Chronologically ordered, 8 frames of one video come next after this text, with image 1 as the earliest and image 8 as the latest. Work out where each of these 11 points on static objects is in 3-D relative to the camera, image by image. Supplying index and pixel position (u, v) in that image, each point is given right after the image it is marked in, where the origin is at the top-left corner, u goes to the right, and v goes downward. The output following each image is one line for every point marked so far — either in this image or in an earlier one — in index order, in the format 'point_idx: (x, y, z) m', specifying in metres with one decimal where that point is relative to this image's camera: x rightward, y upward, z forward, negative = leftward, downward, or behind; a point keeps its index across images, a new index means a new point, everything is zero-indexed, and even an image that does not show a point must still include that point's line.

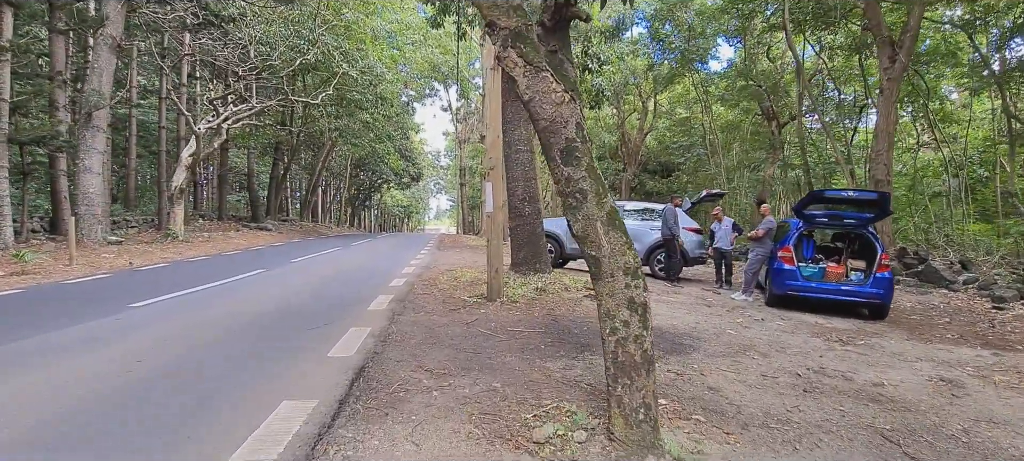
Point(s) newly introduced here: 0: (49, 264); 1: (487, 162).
0: (-9.7, -0.7, +11.4) m
1: (-0.3, +0.9, +6.8) m
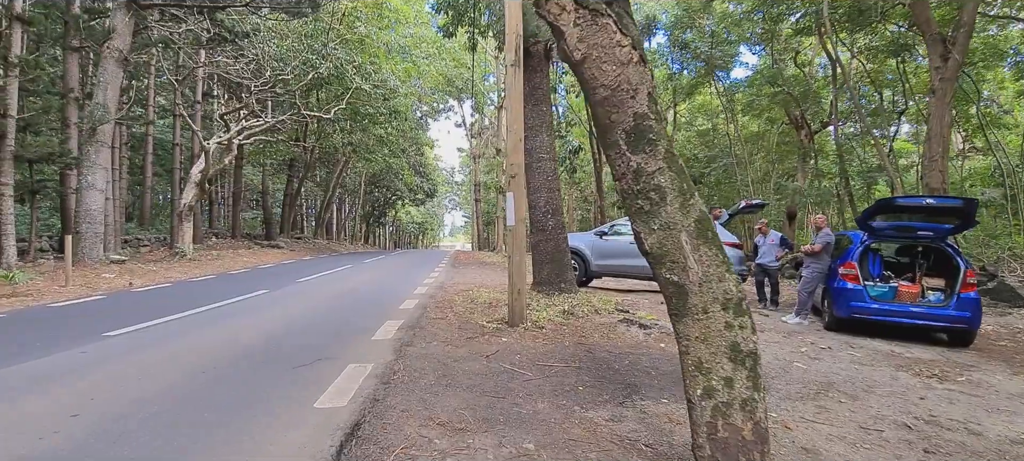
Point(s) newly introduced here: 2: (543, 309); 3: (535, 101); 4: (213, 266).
0: (-9.3, -1.1, +10.9) m
1: (0.0, +0.7, +6.1) m
2: (+0.4, -1.0, +6.7) m
3: (+0.3, +1.8, +7.8) m
4: (-9.0, -1.0, +16.6) m
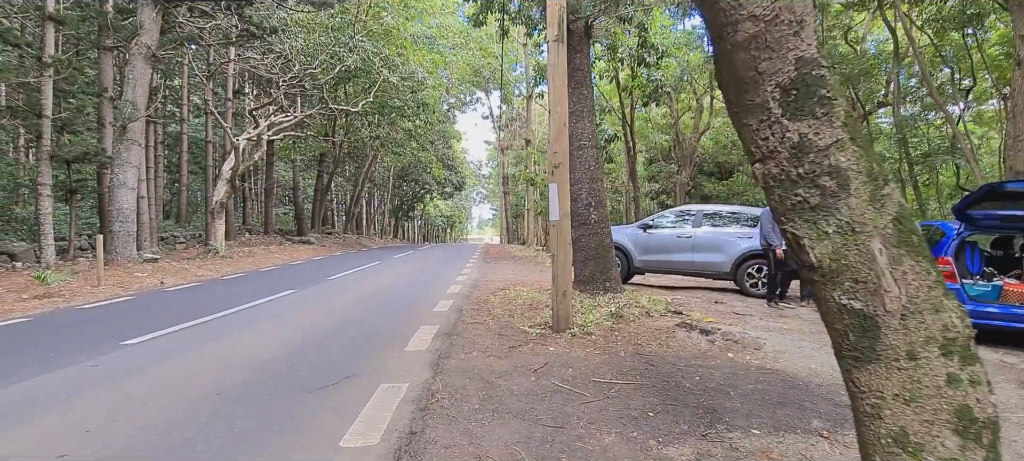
0: (-8.6, -1.1, +10.8) m
1: (+0.4, +0.7, +5.5) m
2: (+0.8, -0.9, +6.1) m
3: (+0.8, +1.9, +7.2) m
4: (-8.0, -0.9, +16.5) m
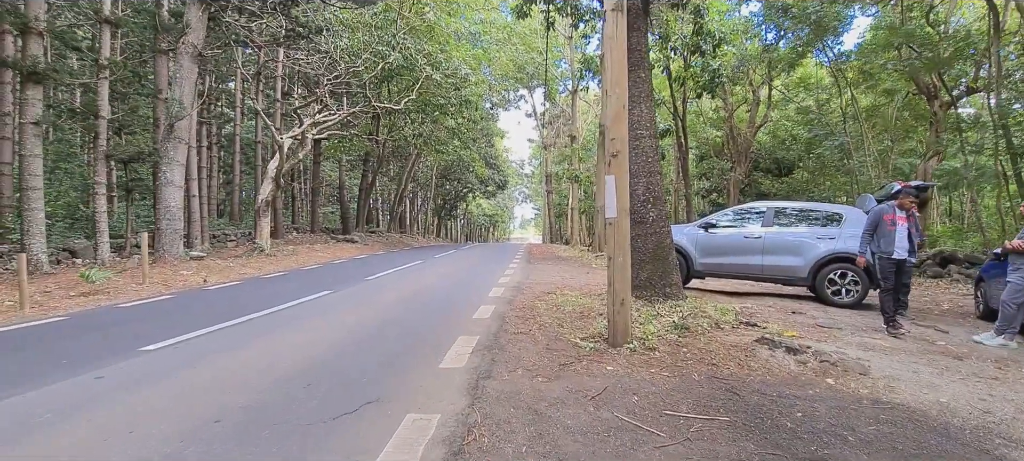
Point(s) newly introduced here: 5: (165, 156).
0: (-7.7, -1.0, +10.8) m
1: (+0.8, +0.7, +4.8) m
2: (+1.3, -0.9, +5.4) m
3: (+1.4, +1.9, +6.4) m
4: (-6.7, -0.9, +16.4) m
5: (-8.4, +1.8, +13.3) m
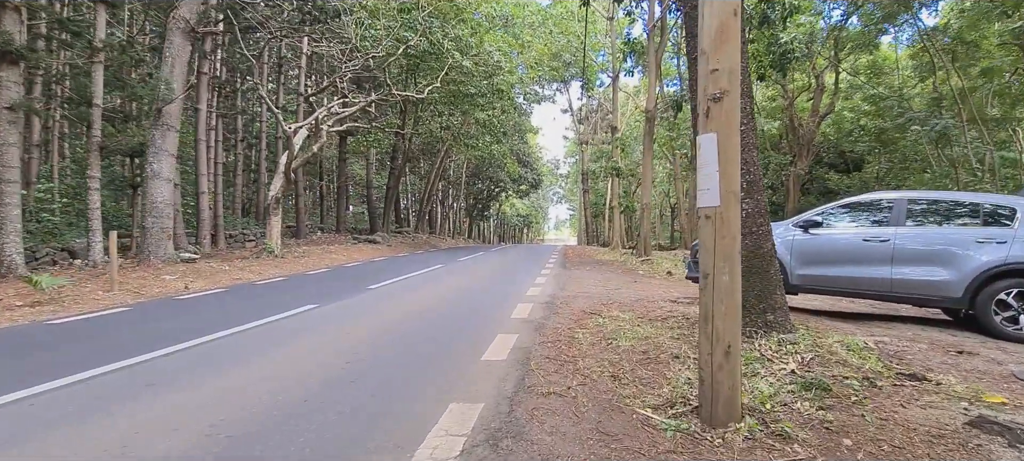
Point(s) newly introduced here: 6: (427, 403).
0: (-7.2, -1.0, +9.3) m
1: (+1.0, +0.7, +2.8) m
2: (+1.5, -0.9, +3.4) m
3: (+1.7, +1.9, +4.4) m
4: (-5.8, -0.9, +14.9) m
5: (-7.7, +1.8, +11.9) m
6: (-0.5, -1.1, +3.5) m
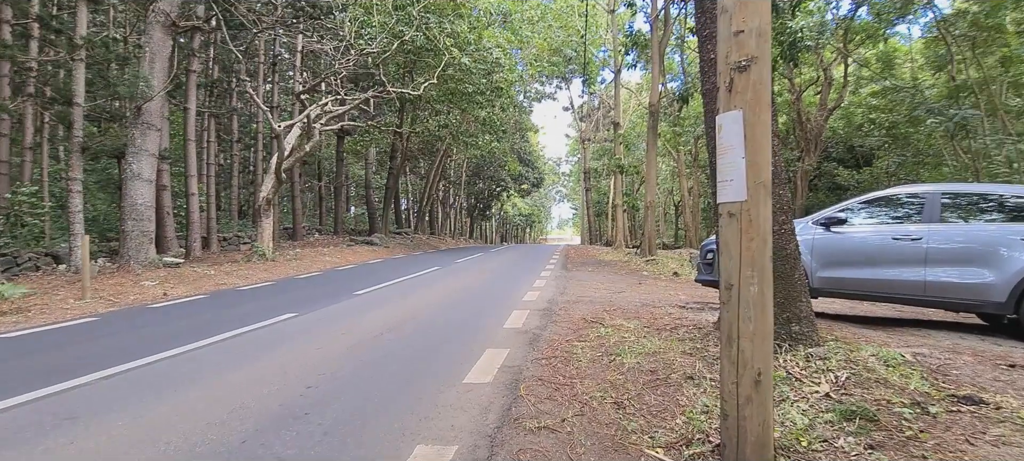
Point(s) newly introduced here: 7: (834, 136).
0: (-7.2, -1.1, +8.8) m
1: (+0.9, +0.7, +2.3) m
2: (+1.4, -0.9, +2.9) m
3: (+1.6, +1.9, +3.9) m
4: (-5.8, -0.9, +14.4) m
5: (-7.8, +1.8, +11.4) m
6: (-0.6, -1.1, +2.9) m
7: (+11.3, +3.4, +19.4) m
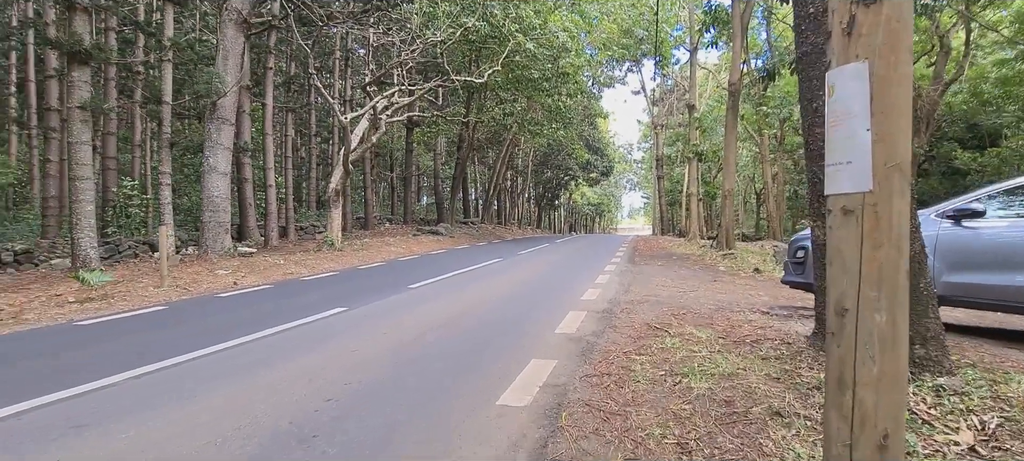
0: (-6.2, -0.9, +9.2) m
1: (+0.9, +0.7, +1.6) m
2: (+1.6, -0.9, +2.2) m
3: (+1.8, +2.0, +3.1) m
4: (-4.1, -0.7, +14.5) m
5: (-6.5, +2.0, +11.8) m
6: (-0.4, -1.1, +2.5) m
7: (+13.5, +3.6, +17.2) m
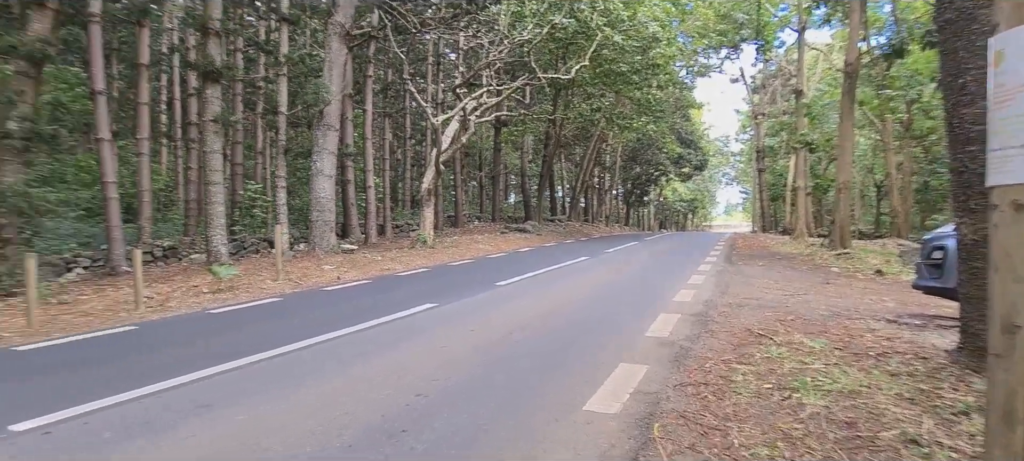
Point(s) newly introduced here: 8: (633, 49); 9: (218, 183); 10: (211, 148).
0: (-4.7, -0.9, +9.9) m
1: (+1.2, +0.7, +1.3) m
2: (+1.9, -0.9, +1.7) m
3: (+2.3, +2.0, +2.6) m
4: (-1.8, -0.6, +14.8) m
5: (-4.5, +2.0, +12.5) m
6: (-0.1, -1.1, +2.4) m
7: (+16.0, +3.7, +14.7) m
8: (+4.3, +6.6, +19.8) m
9: (-6.6, +1.1, +11.9) m
10: (-6.7, +1.9, +11.9) m
